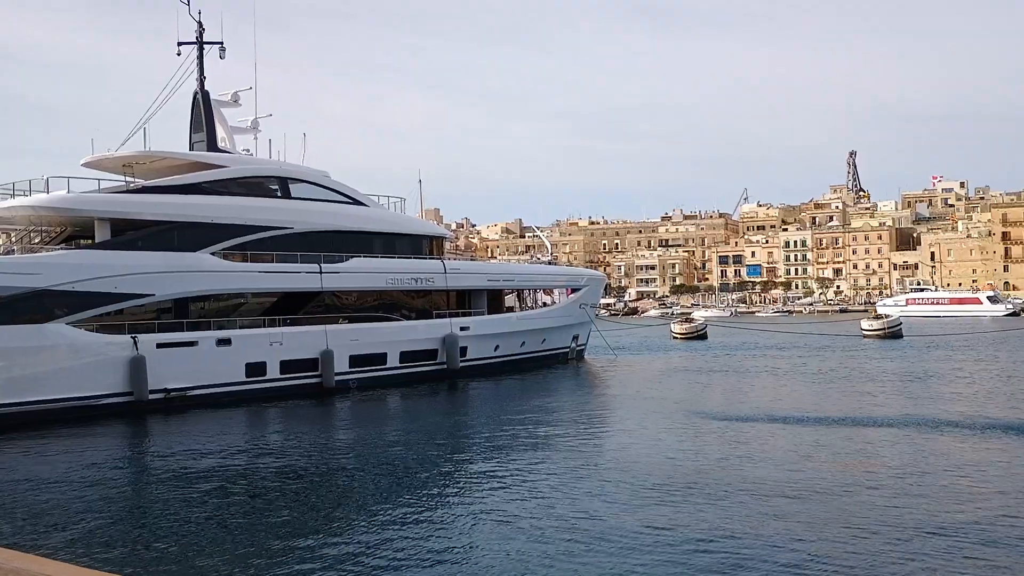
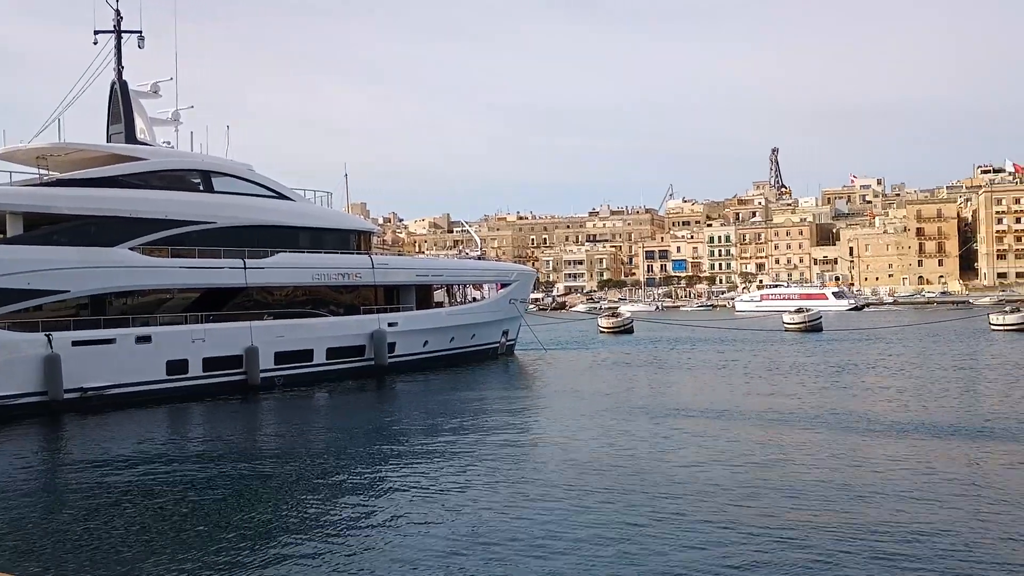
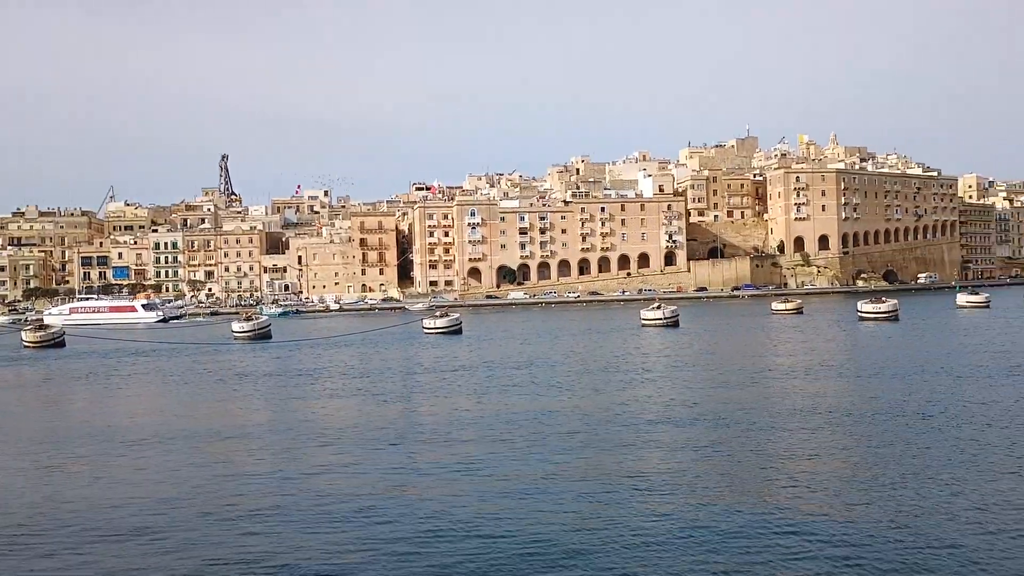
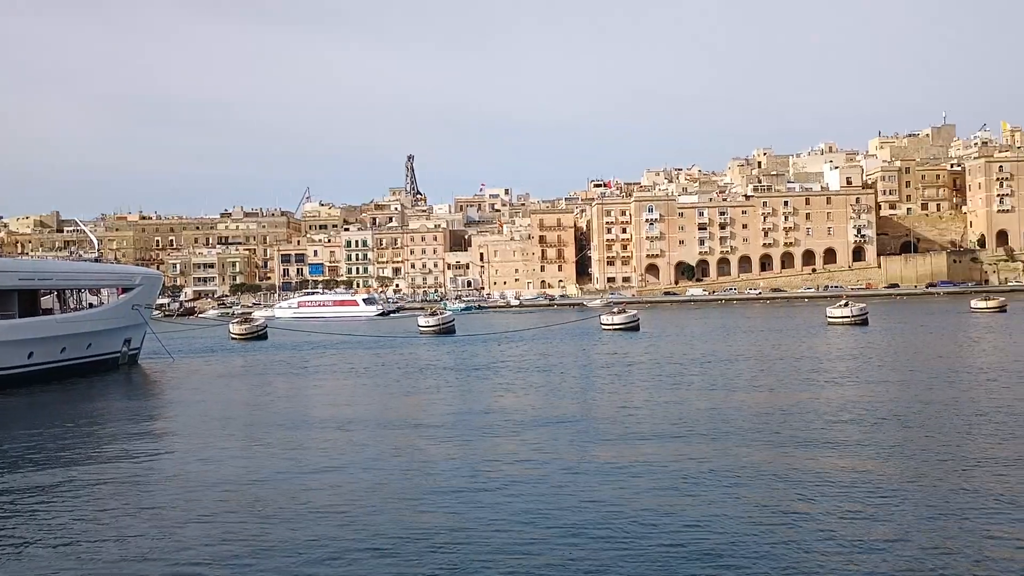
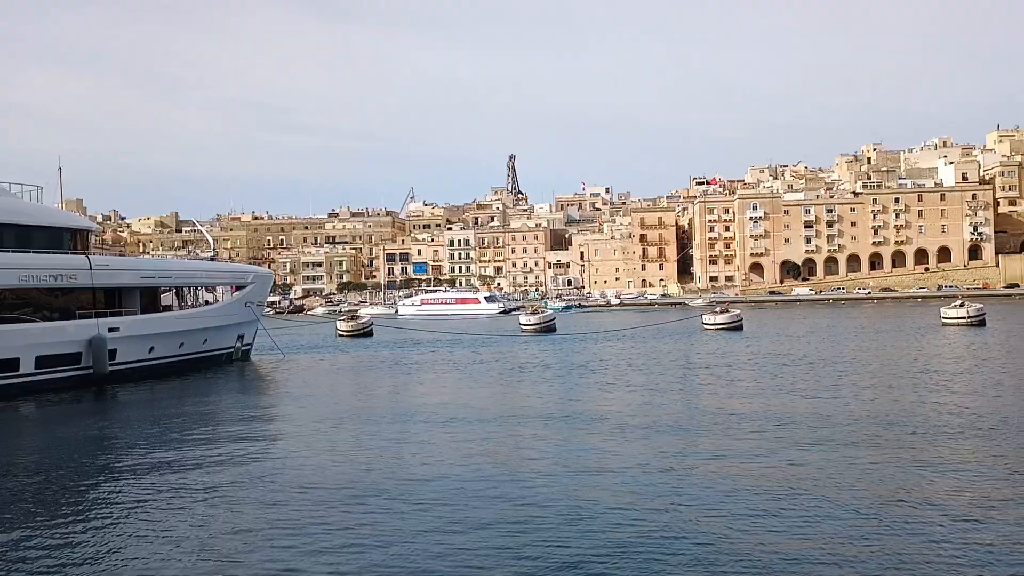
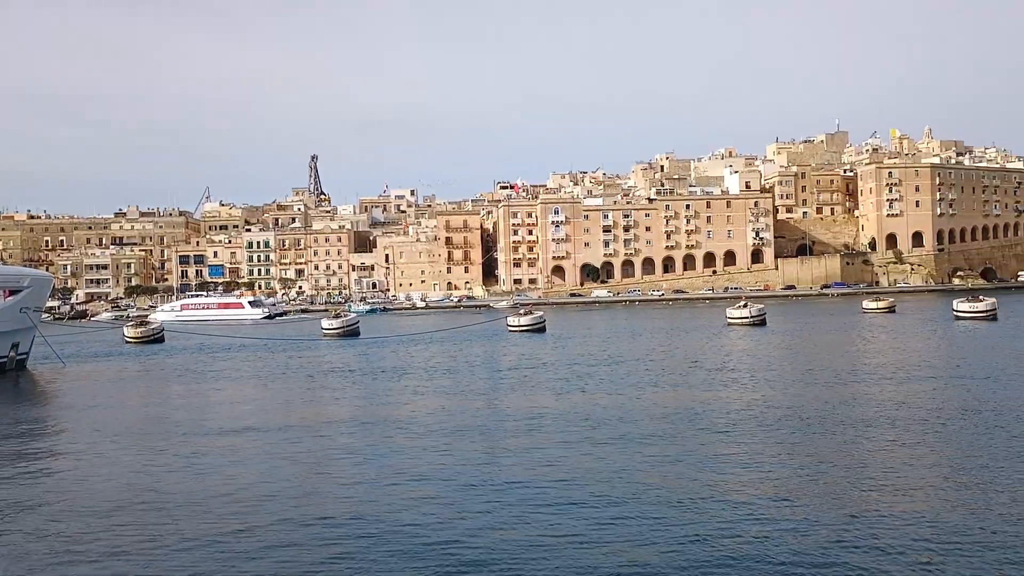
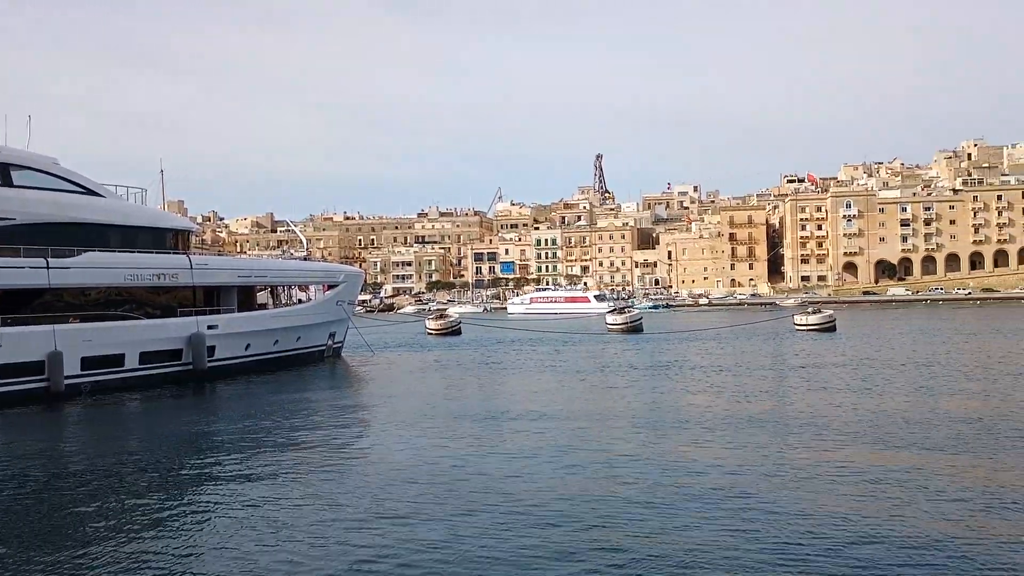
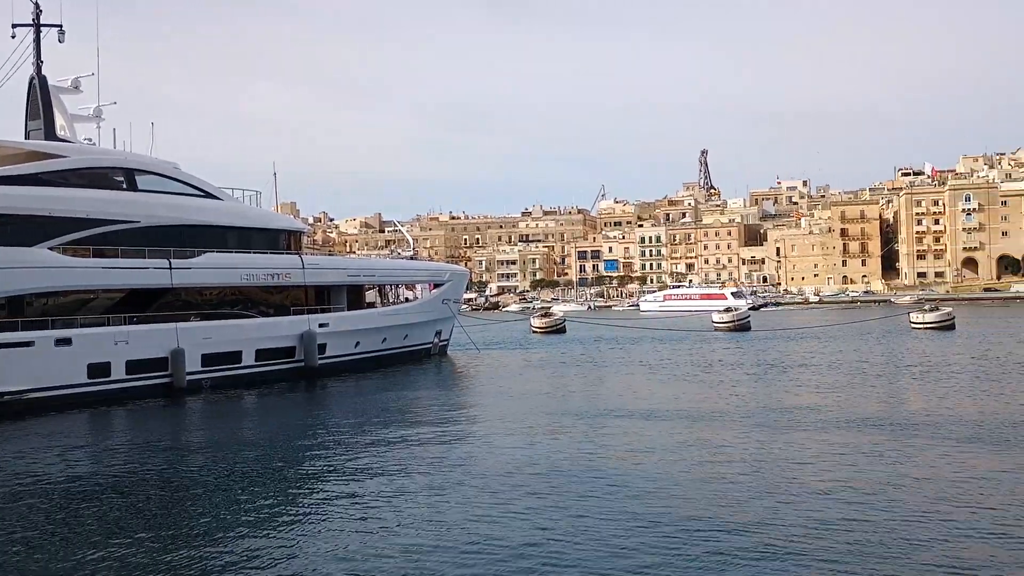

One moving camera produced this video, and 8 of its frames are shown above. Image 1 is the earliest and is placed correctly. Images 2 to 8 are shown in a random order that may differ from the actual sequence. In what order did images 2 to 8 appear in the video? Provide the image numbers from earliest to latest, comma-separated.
2, 8, 7, 5, 4, 6, 3
